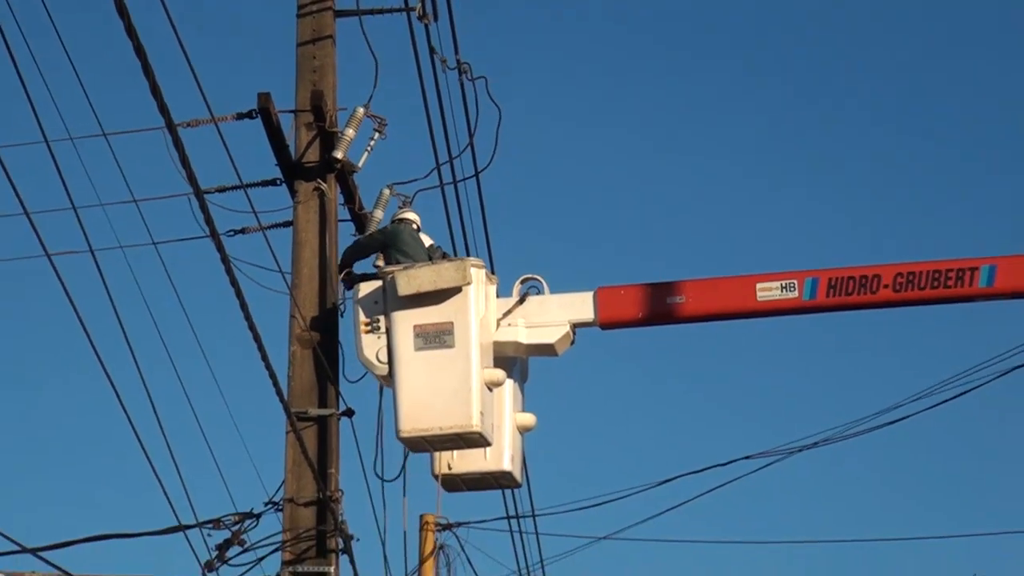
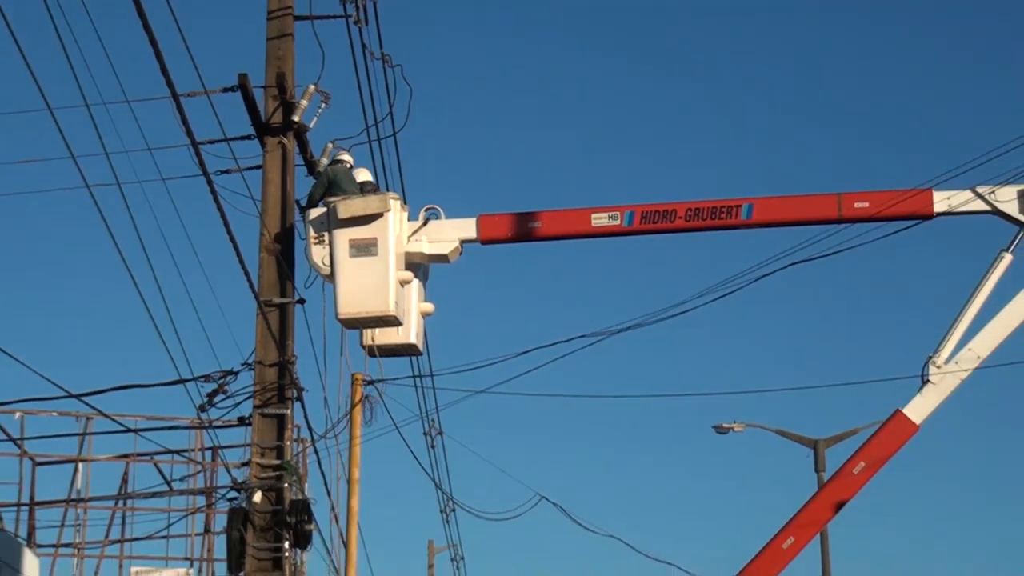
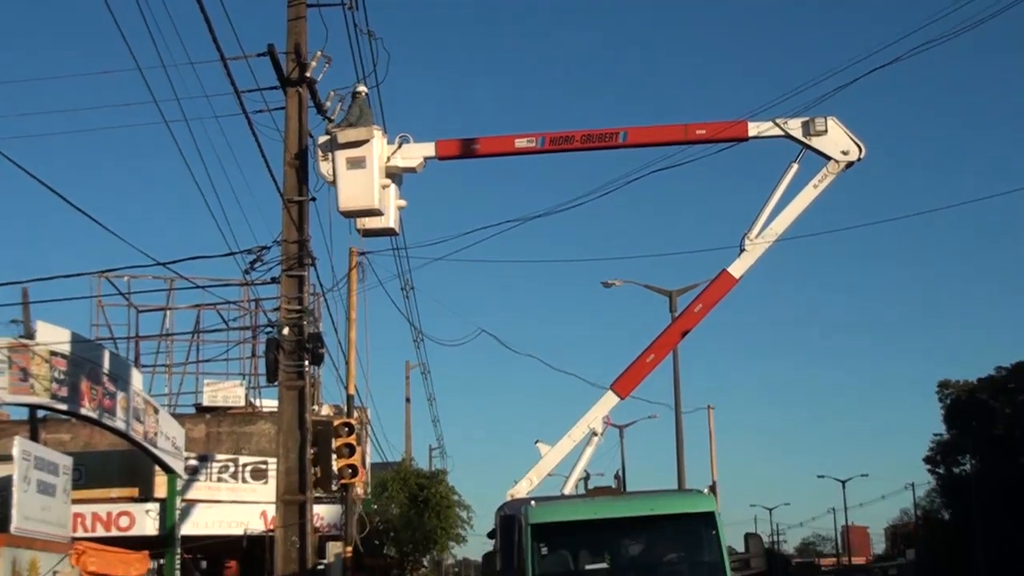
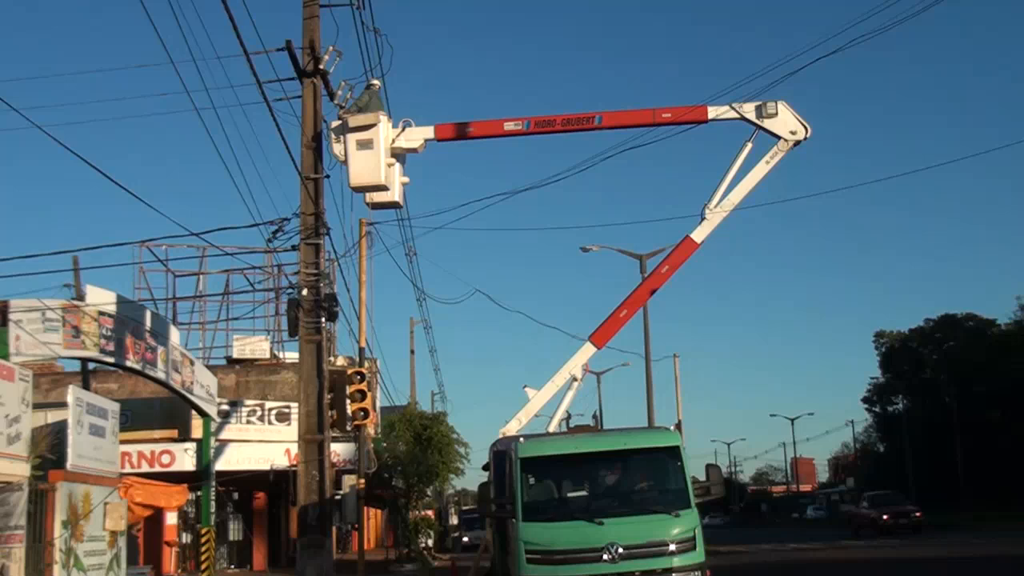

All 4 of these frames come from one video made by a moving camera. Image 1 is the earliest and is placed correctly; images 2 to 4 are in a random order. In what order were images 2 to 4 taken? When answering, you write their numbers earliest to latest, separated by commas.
2, 3, 4
